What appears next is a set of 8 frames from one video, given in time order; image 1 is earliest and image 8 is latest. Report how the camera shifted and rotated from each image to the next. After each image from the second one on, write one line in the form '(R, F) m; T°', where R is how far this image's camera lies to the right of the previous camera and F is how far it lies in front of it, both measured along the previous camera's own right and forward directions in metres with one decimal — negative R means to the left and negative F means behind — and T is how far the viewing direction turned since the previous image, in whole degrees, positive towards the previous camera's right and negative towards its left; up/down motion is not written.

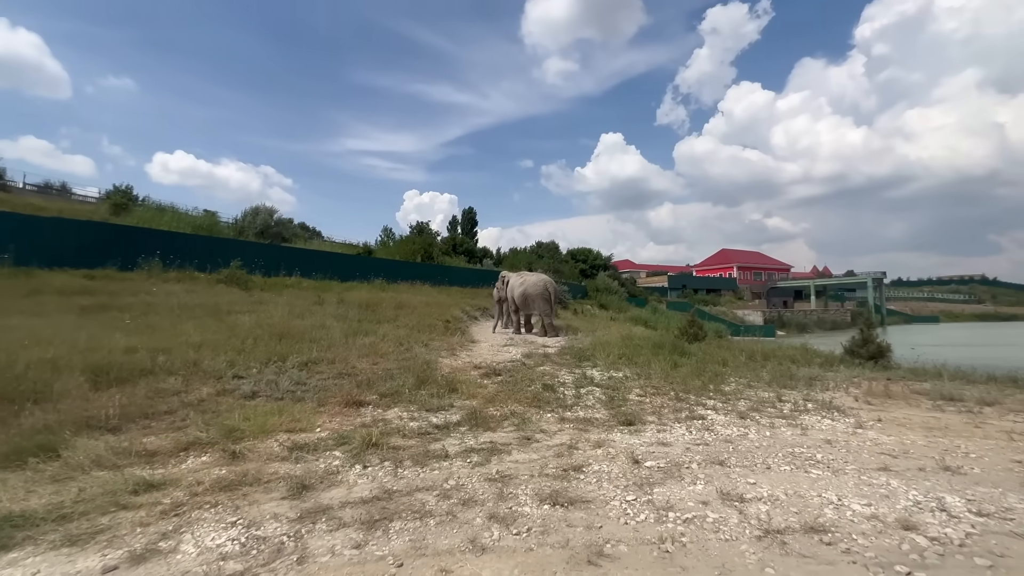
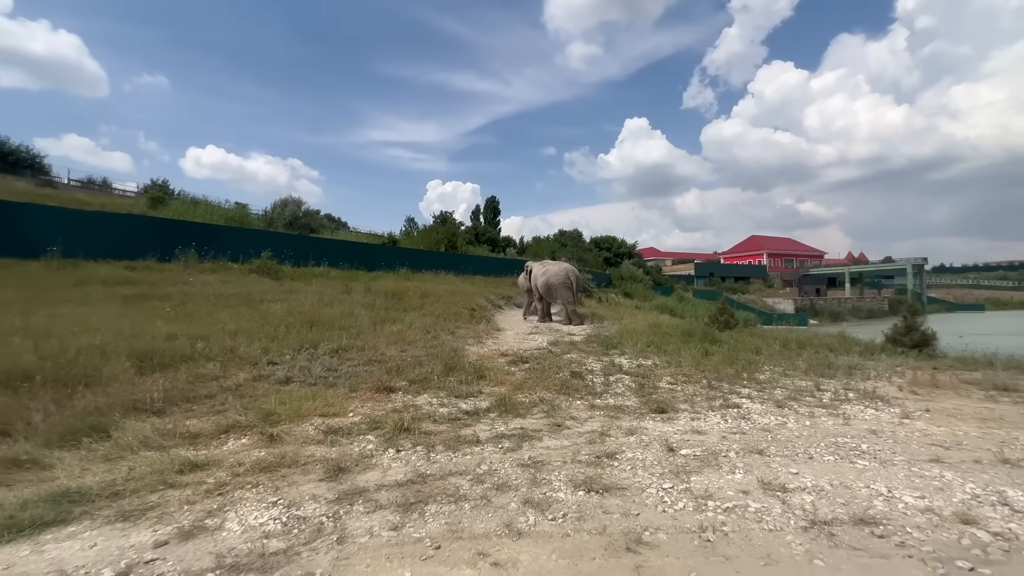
(-0.1, 0.0) m; -3°
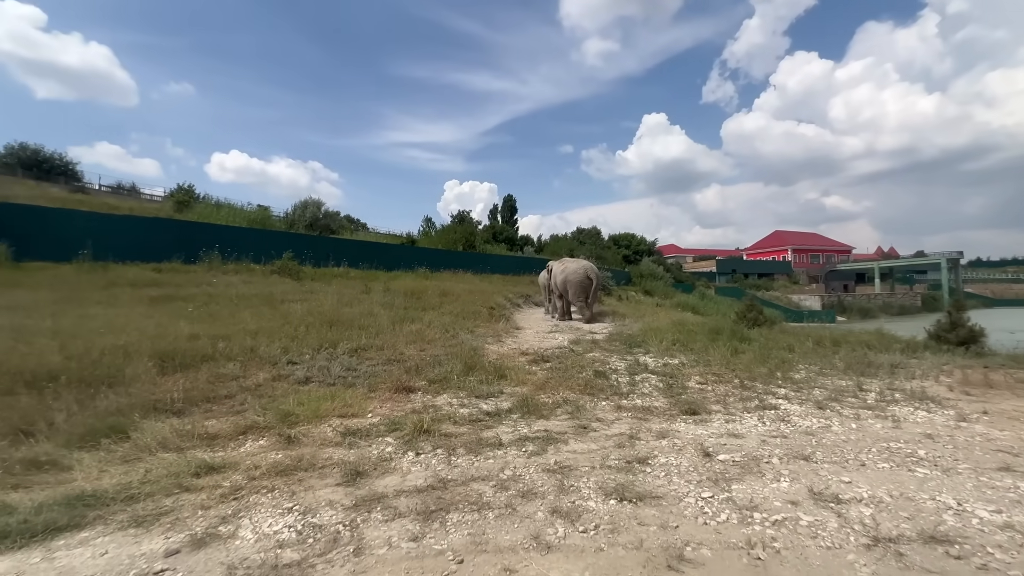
(0.0, +0.2) m; -2°
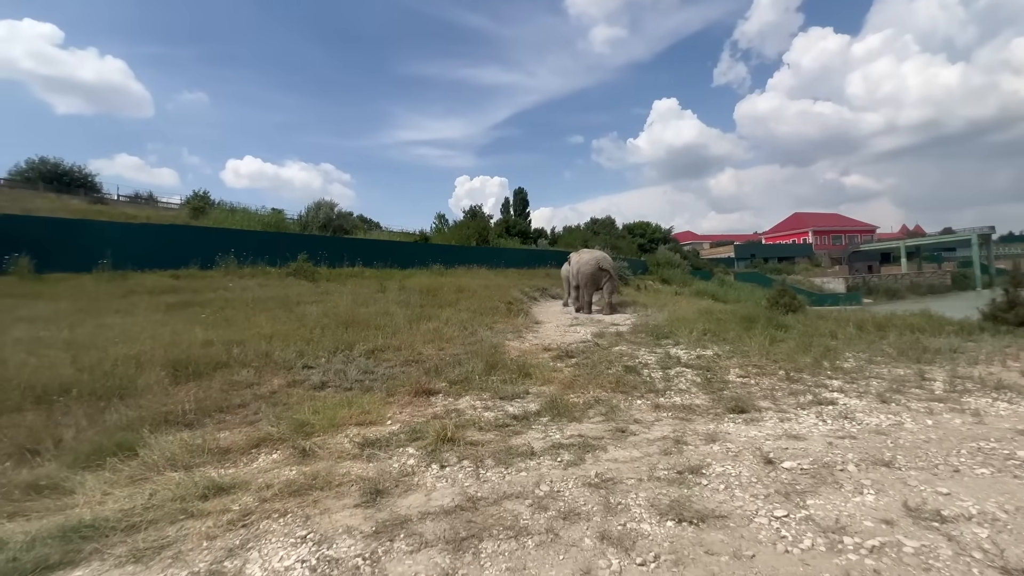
(-0.1, +0.4) m; -2°
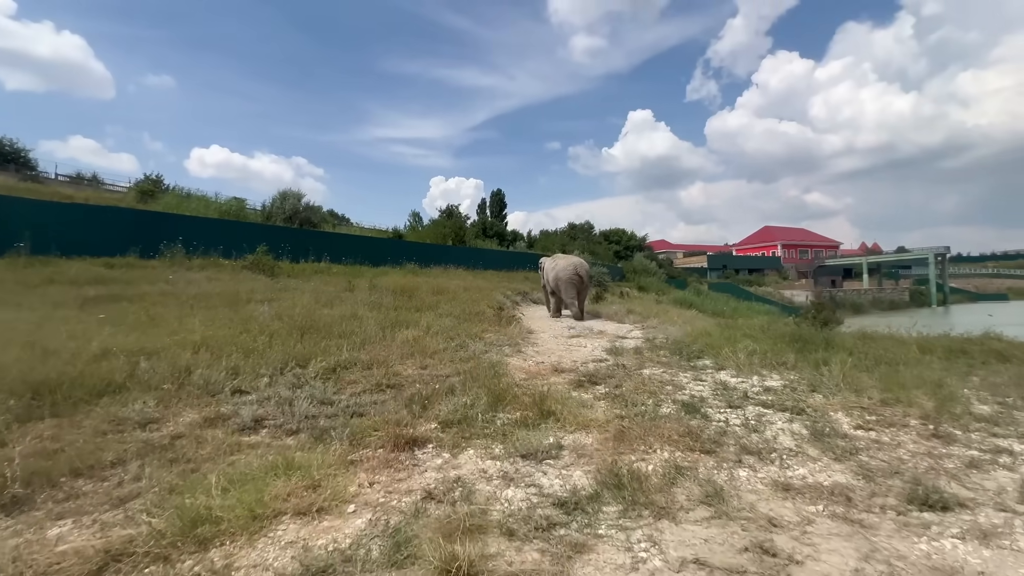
(-0.5, +1.8) m; +4°
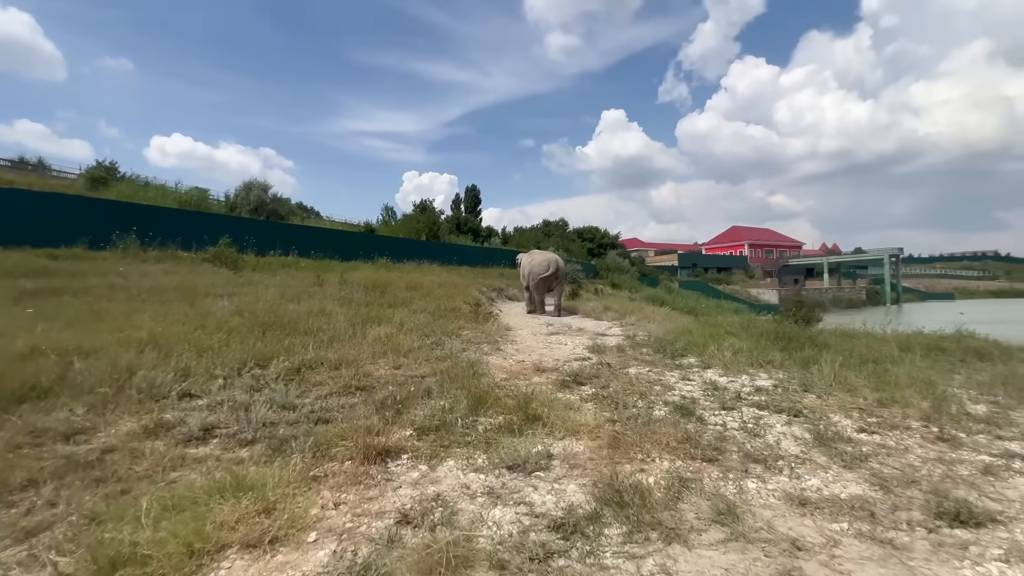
(-0.1, +0.4) m; +3°
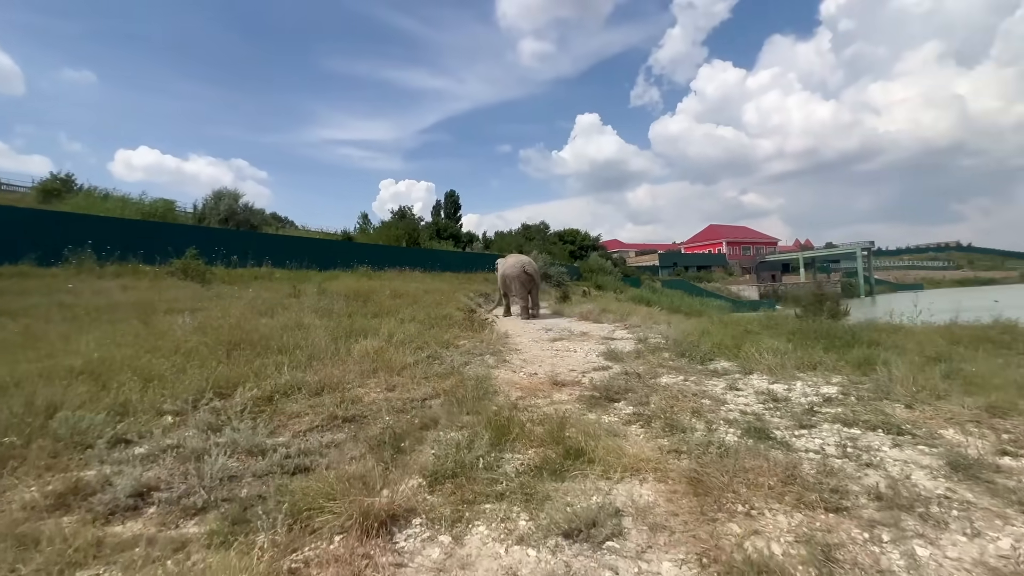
(-0.4, +0.9) m; +2°
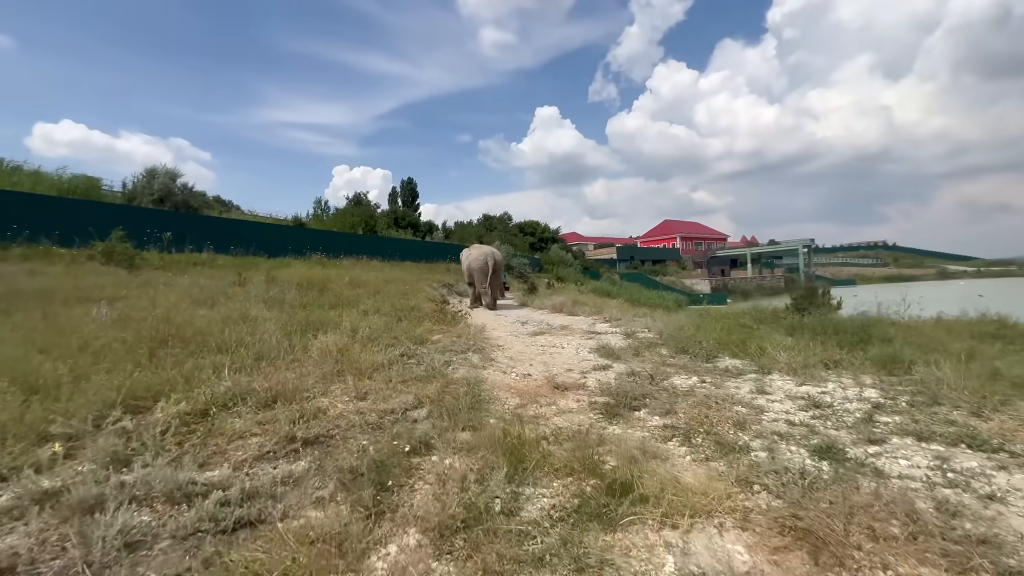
(-0.4, +0.9) m; +5°
